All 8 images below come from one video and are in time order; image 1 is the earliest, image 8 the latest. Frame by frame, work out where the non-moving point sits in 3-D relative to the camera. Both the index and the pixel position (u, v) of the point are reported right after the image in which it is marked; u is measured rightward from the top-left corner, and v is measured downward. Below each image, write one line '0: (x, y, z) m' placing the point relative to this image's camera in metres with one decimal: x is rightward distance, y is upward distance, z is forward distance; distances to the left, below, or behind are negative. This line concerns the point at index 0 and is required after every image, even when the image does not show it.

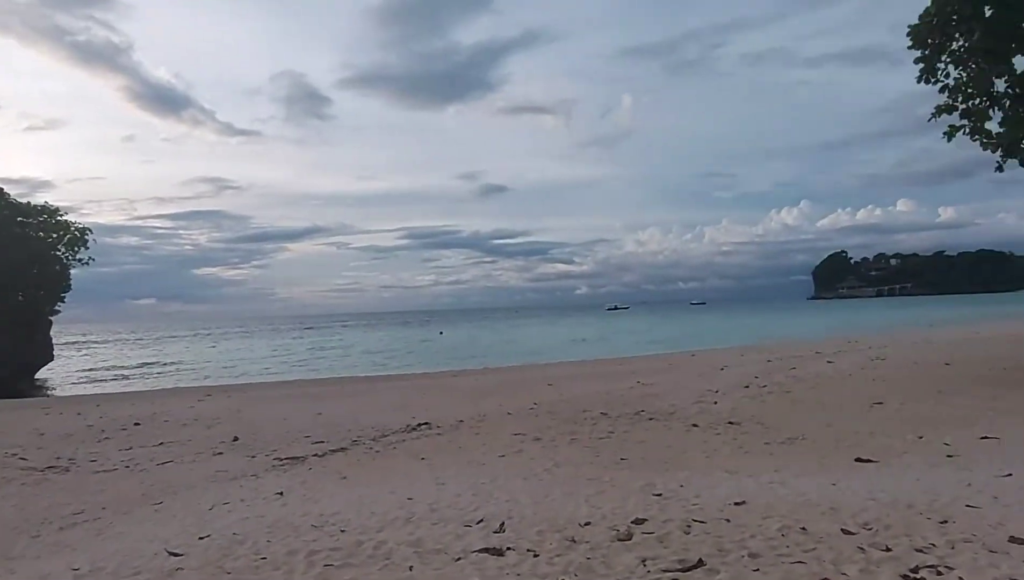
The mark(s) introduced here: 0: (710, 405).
0: (+2.9, -1.7, +10.3) m
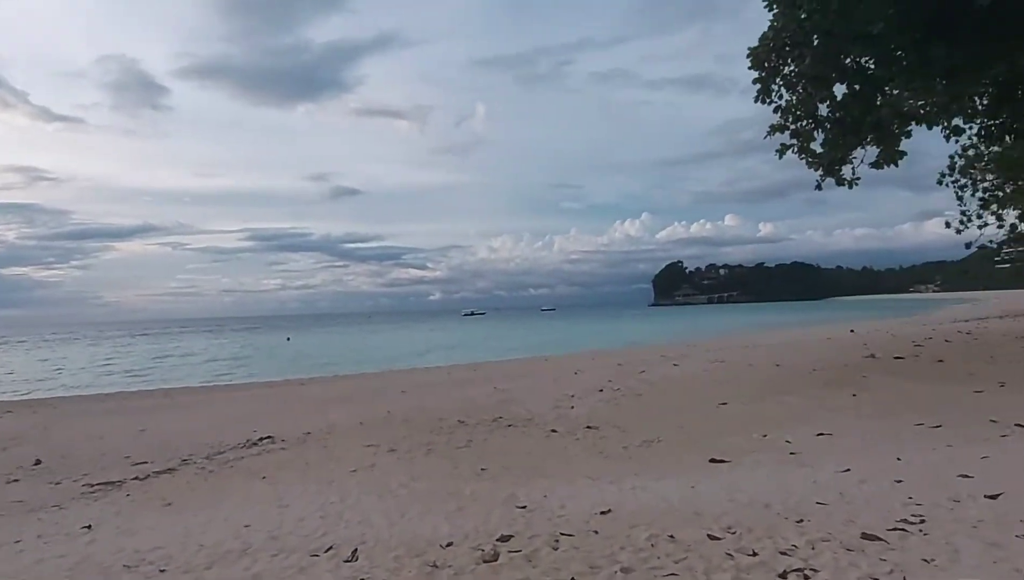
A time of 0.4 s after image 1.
0: (+0.8, -1.8, +10.3) m
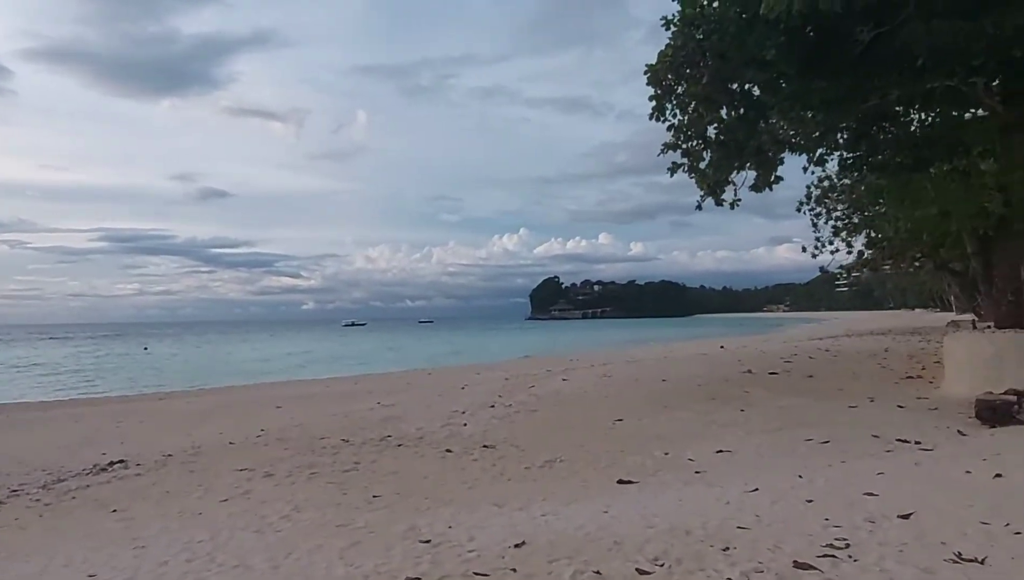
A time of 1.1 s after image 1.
0: (-0.7, -1.9, +9.8) m
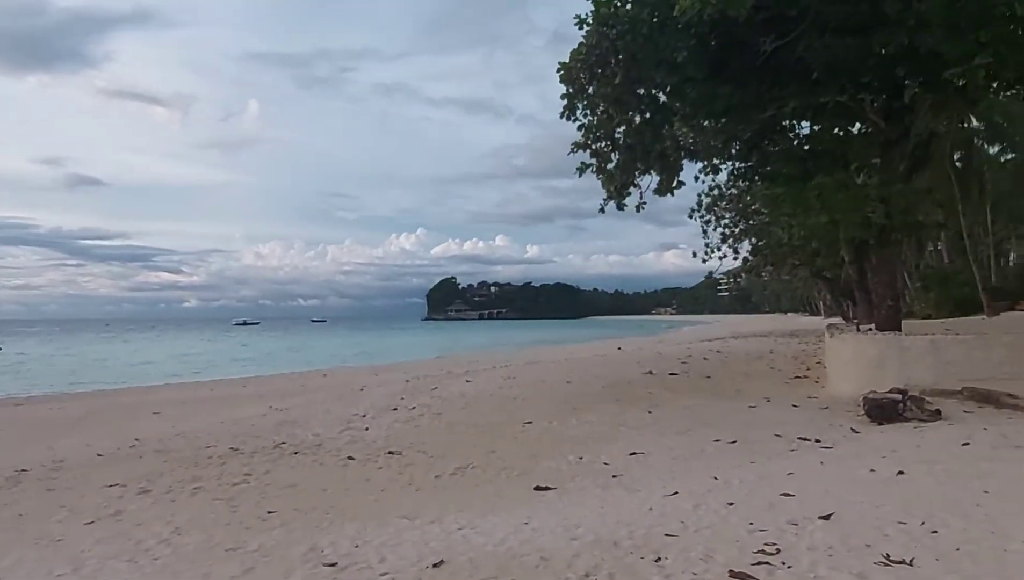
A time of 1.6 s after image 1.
0: (-2.0, -1.9, +9.2) m
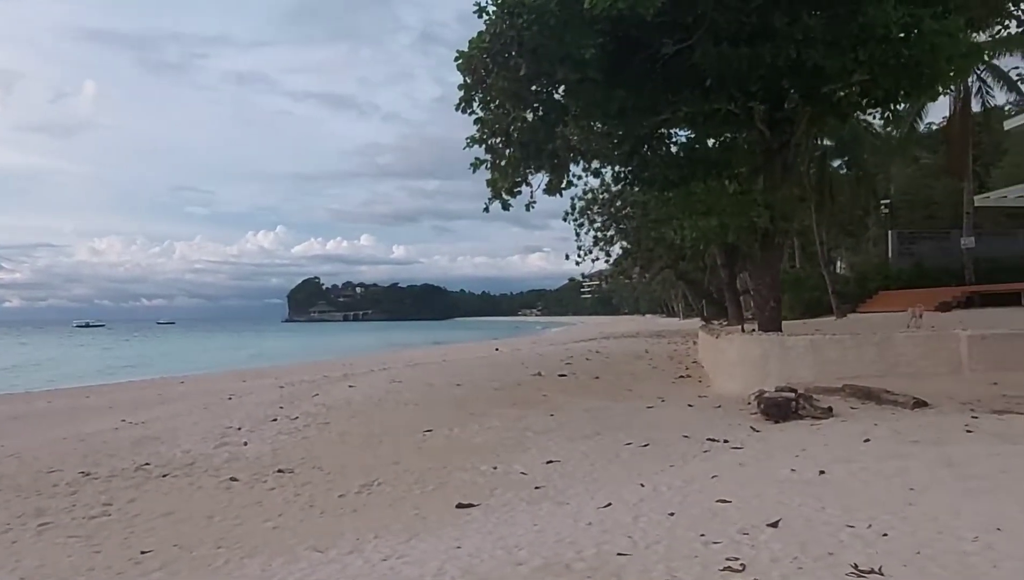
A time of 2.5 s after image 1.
0: (-3.2, -1.8, +8.2) m
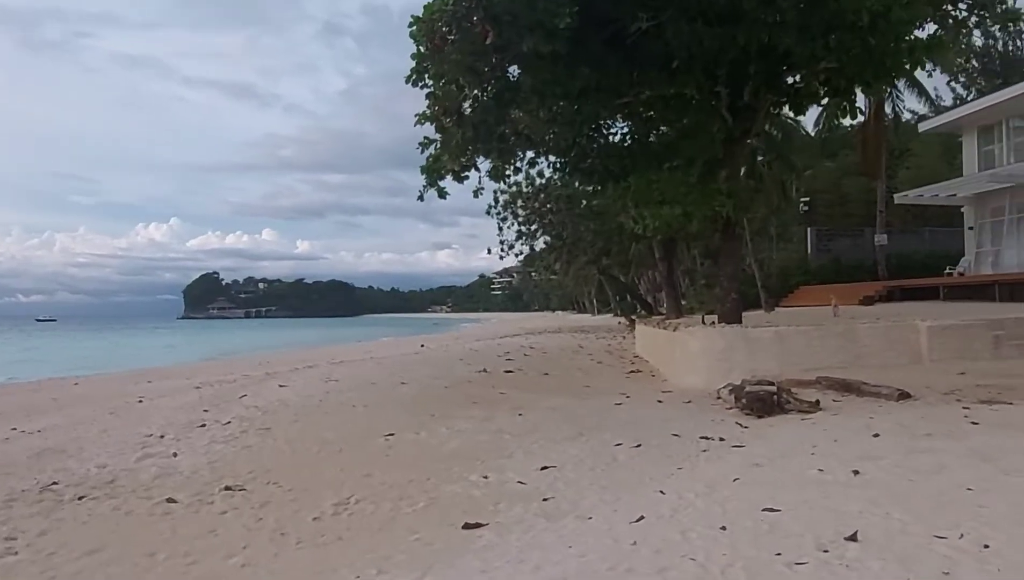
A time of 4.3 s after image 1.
0: (-3.4, -1.7, +7.0) m
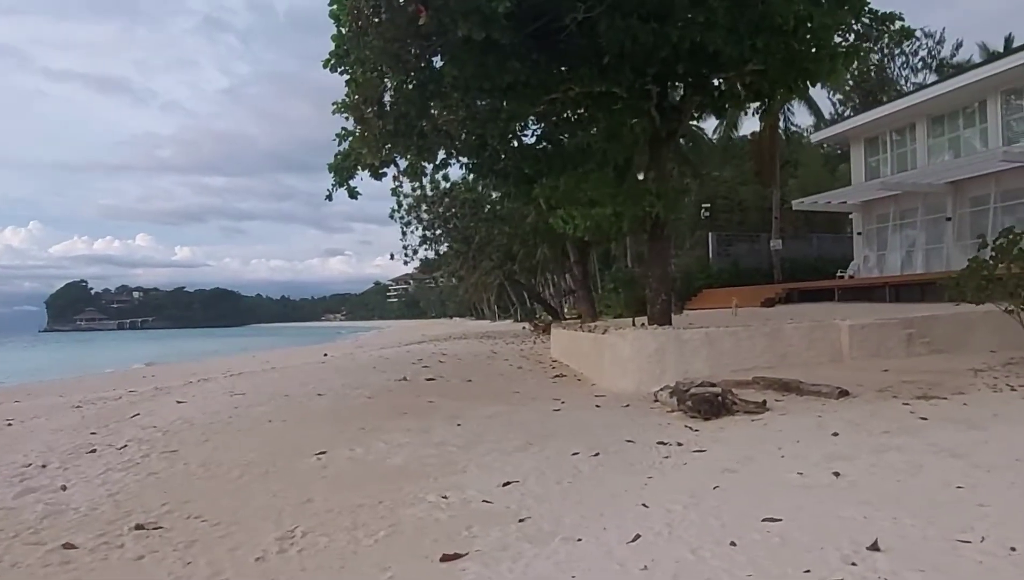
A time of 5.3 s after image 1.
0: (-3.8, -1.7, +5.9) m
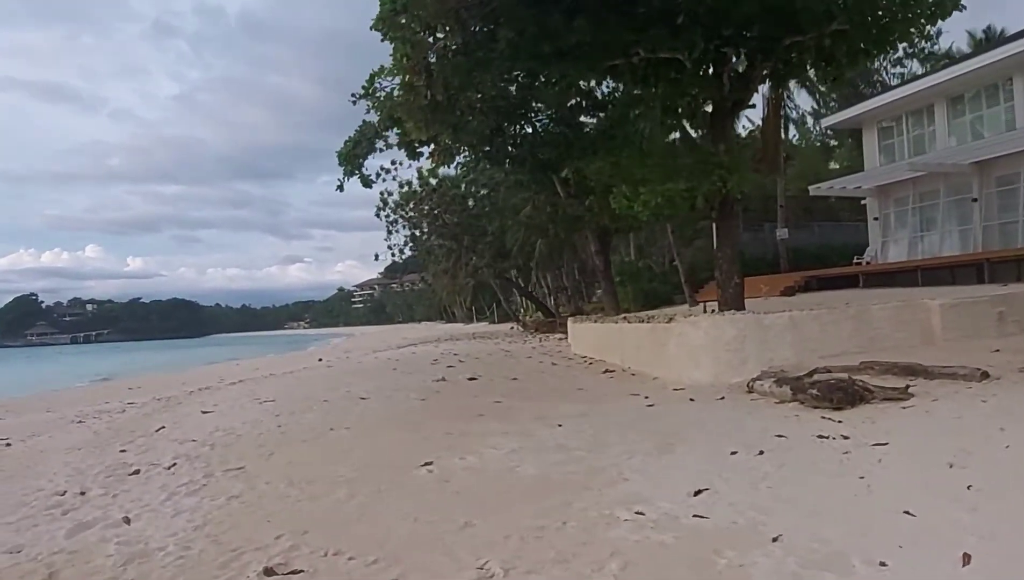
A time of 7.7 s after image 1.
0: (-2.5, -1.6, +4.7) m
